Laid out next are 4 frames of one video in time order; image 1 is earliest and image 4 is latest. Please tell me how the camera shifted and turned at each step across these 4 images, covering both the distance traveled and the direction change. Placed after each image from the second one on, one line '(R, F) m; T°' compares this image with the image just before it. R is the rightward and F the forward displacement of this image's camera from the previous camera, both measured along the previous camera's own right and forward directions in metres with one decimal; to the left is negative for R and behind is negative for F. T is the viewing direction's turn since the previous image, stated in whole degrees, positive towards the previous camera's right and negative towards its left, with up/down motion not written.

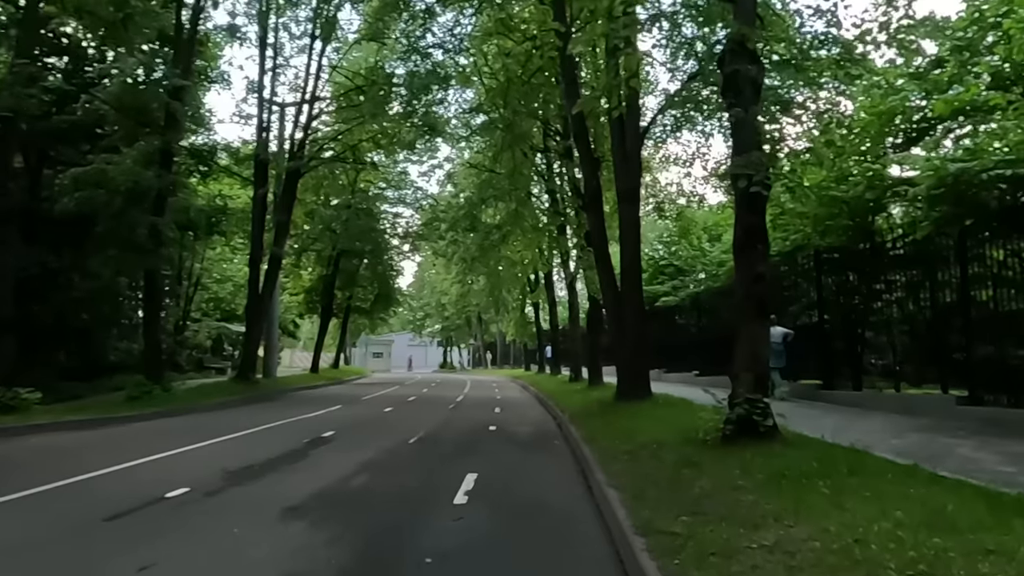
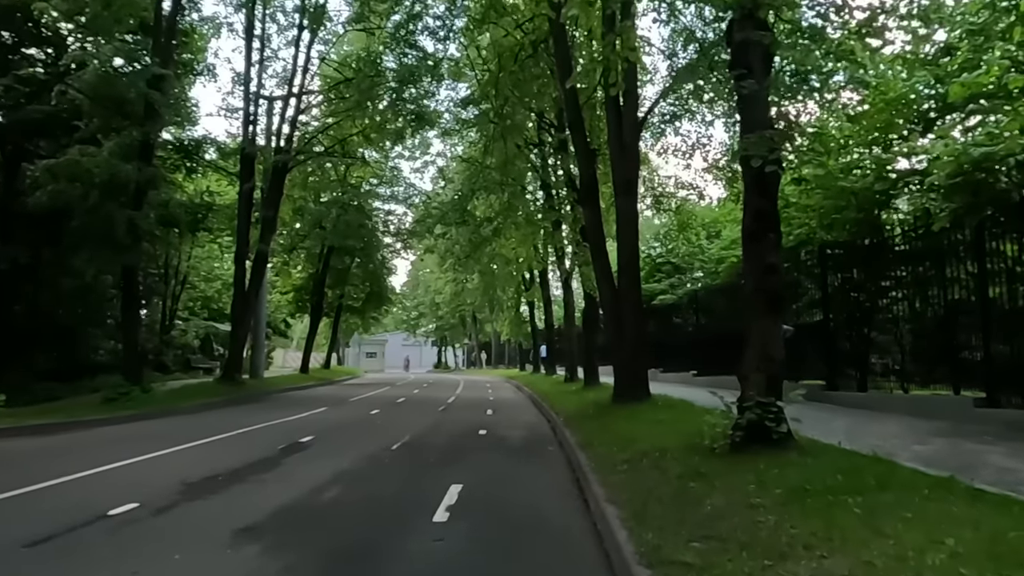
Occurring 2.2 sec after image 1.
(+0.1, +0.9) m; 0°
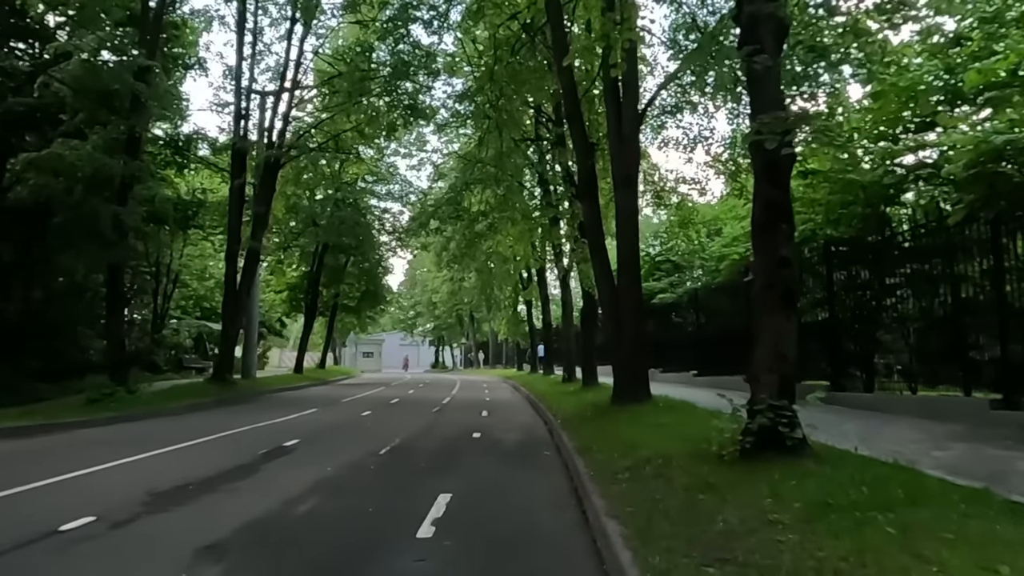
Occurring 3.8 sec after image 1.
(+0.1, +0.7) m; 0°
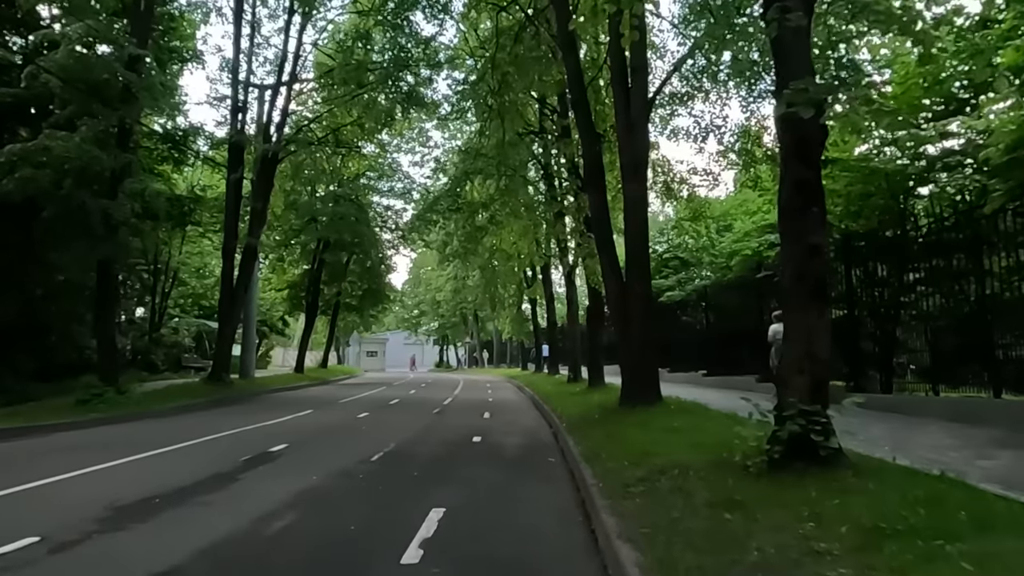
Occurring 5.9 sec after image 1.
(0.0, +0.9) m; 0°
